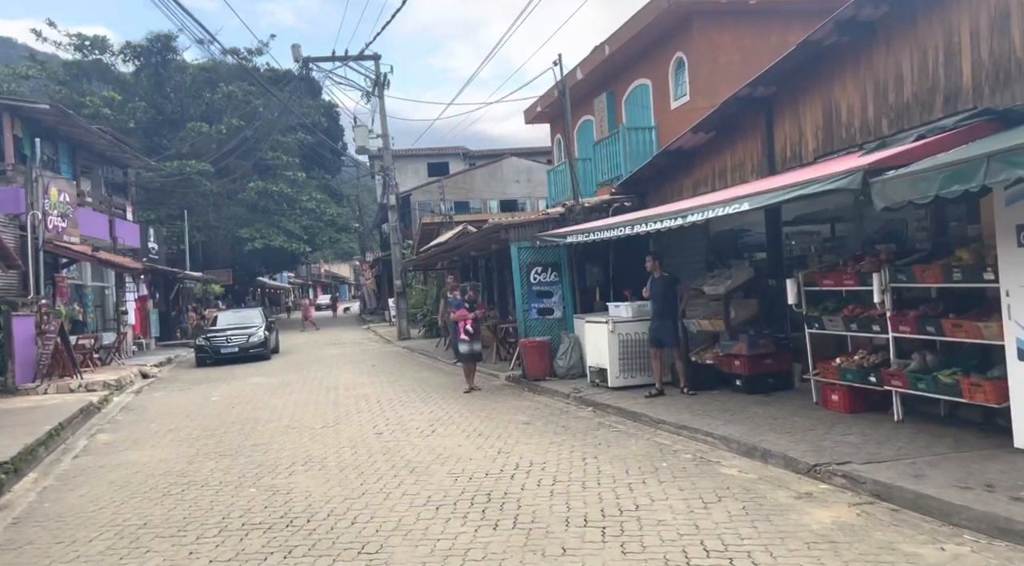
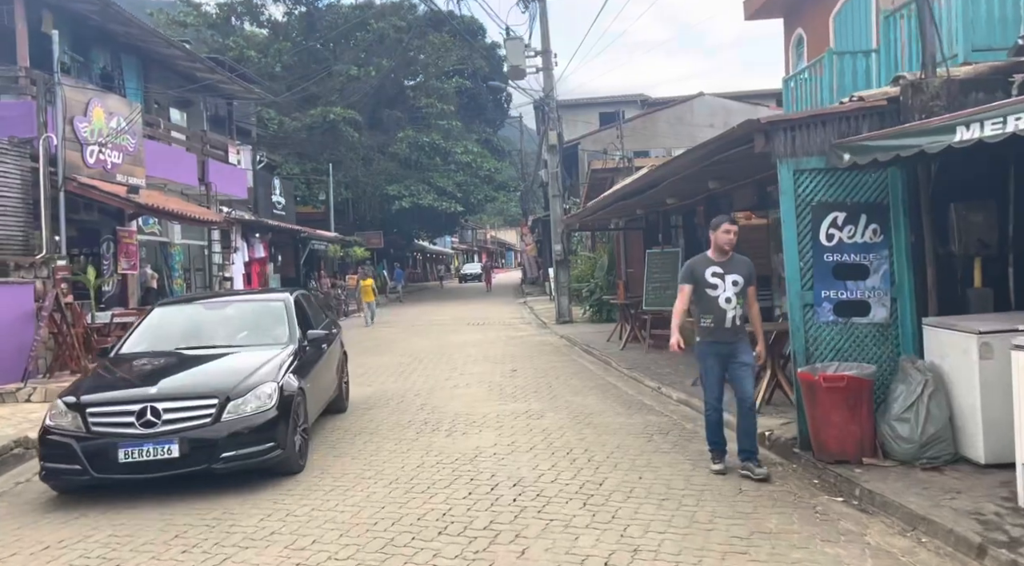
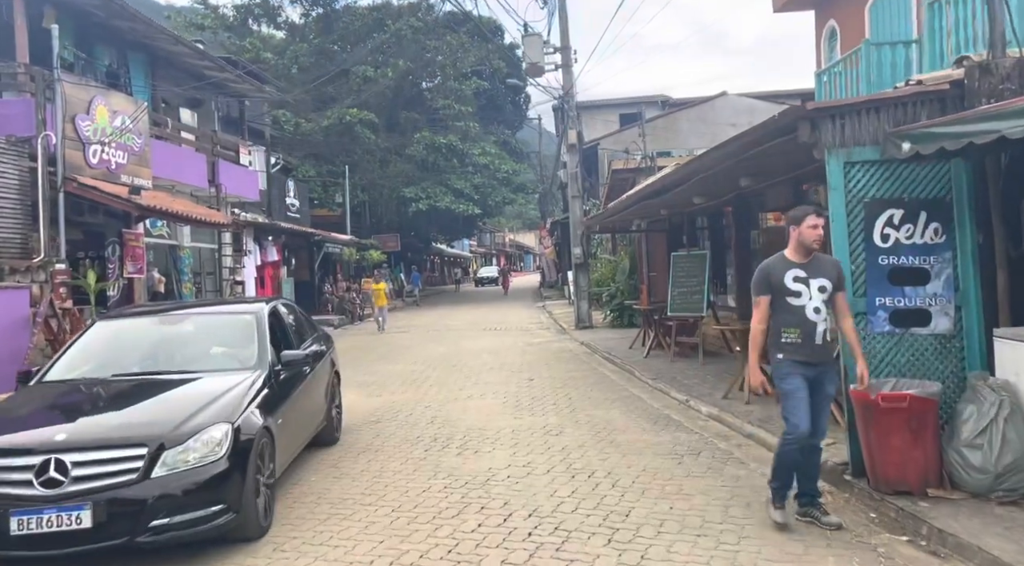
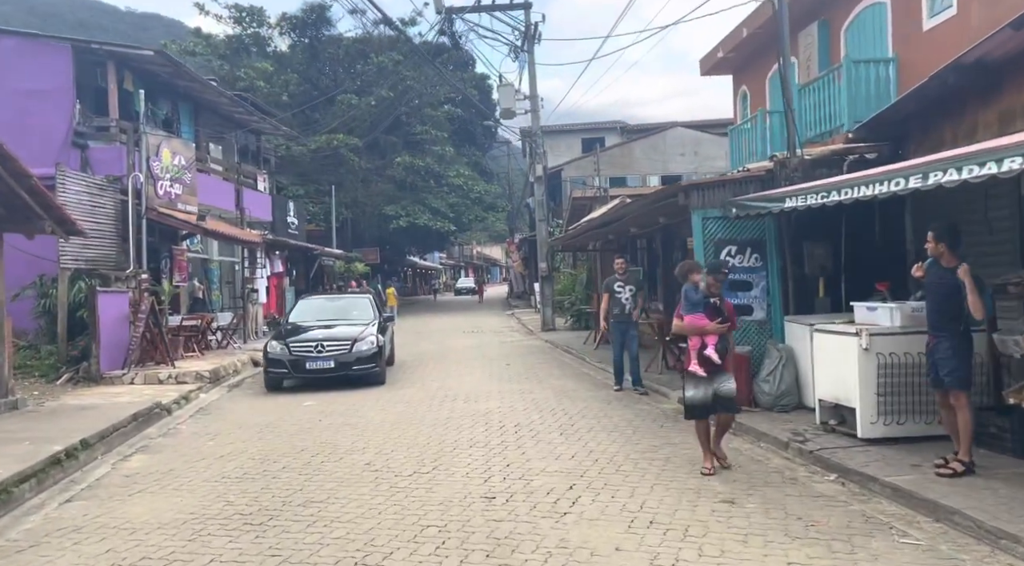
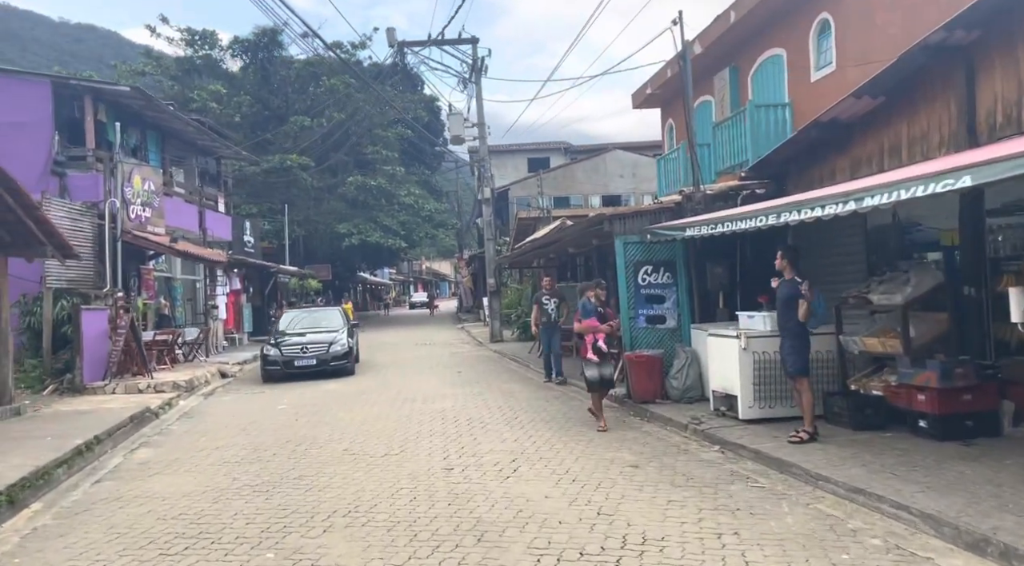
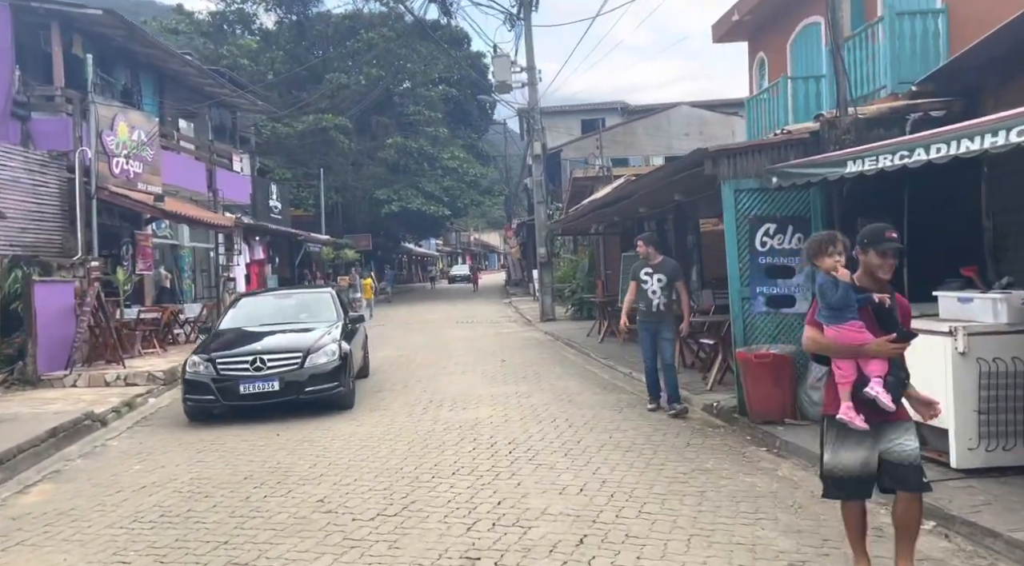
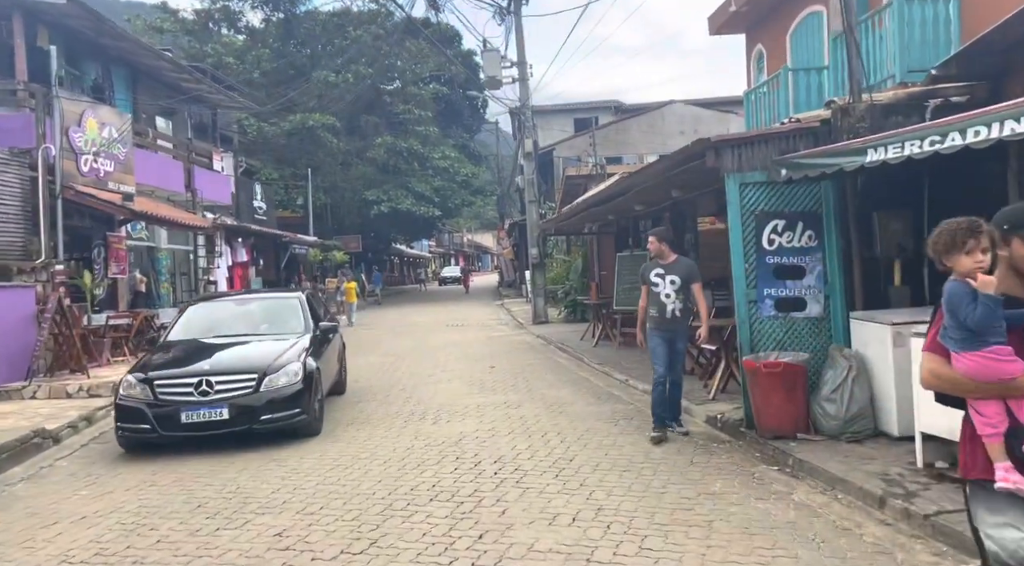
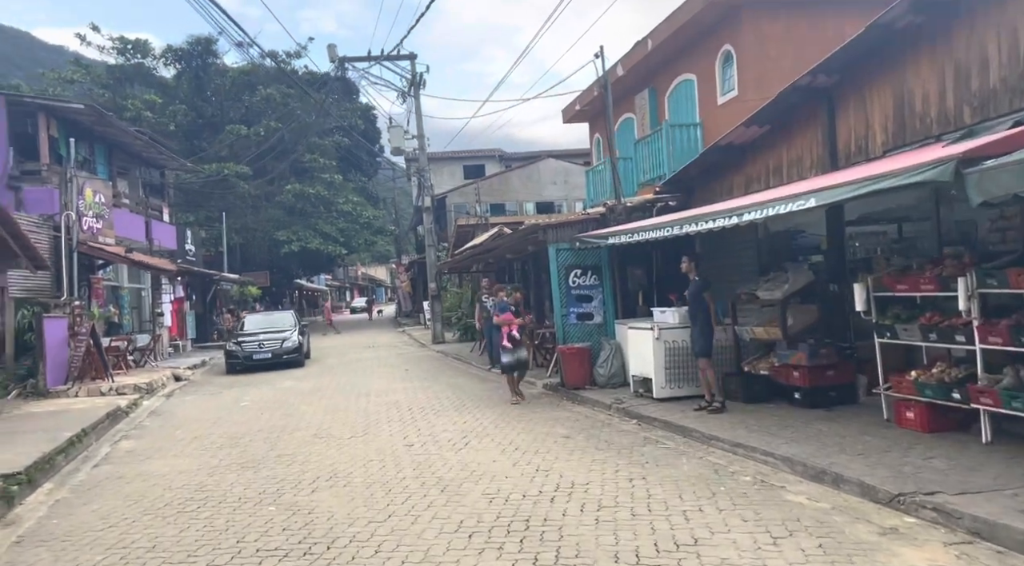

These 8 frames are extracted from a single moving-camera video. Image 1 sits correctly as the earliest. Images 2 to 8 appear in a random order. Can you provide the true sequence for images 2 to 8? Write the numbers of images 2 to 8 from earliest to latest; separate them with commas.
8, 5, 4, 6, 7, 2, 3
